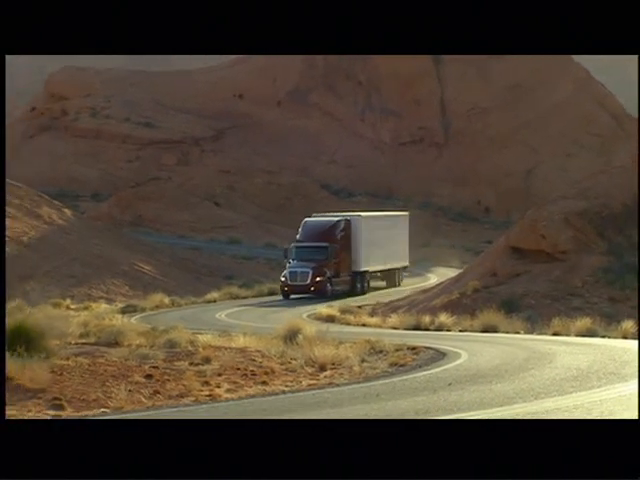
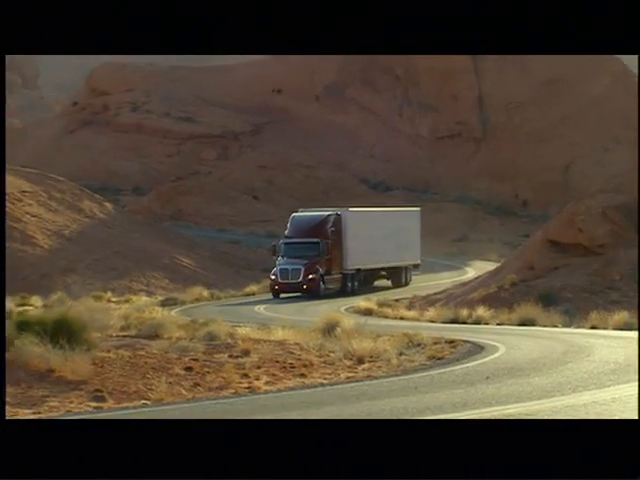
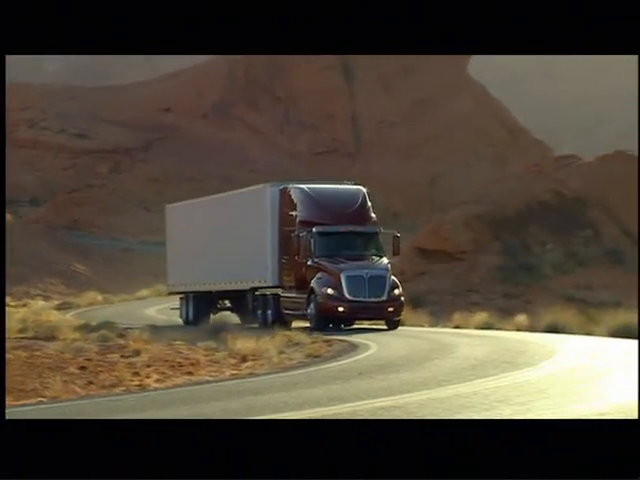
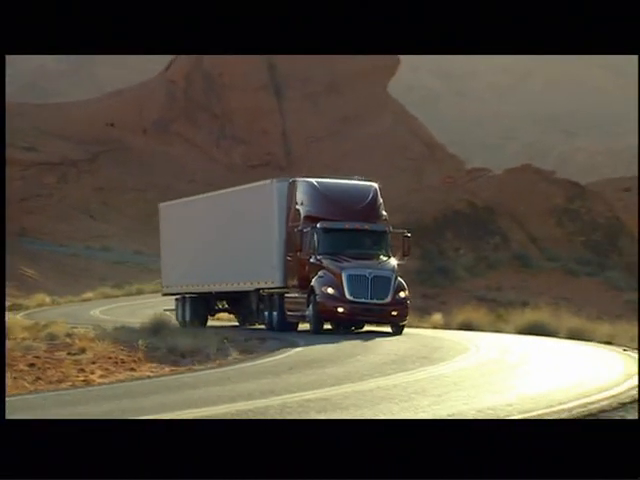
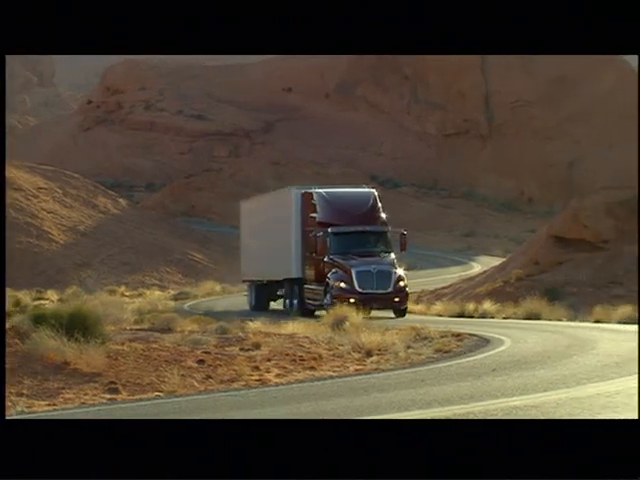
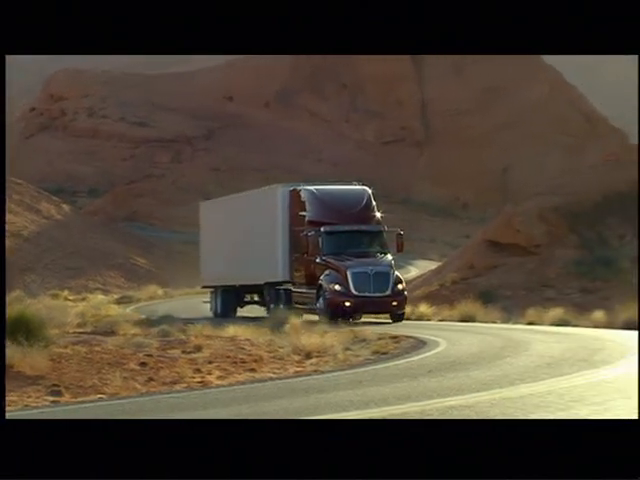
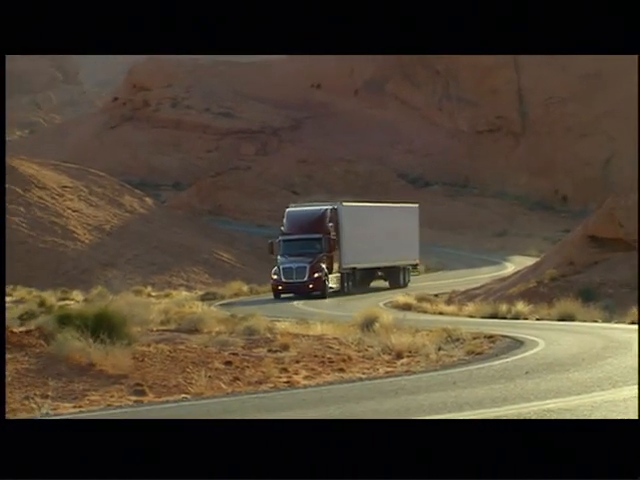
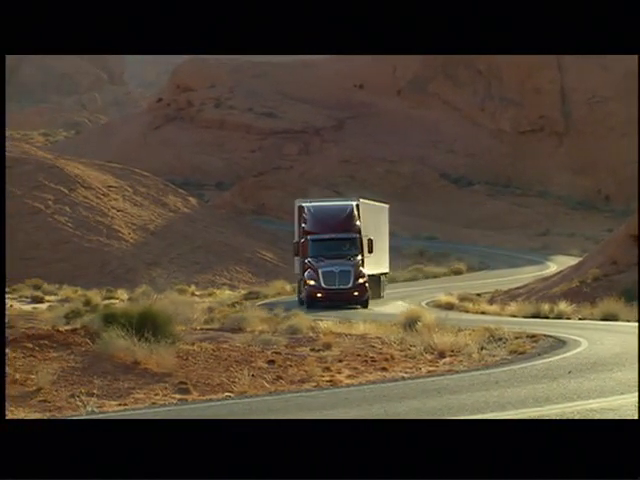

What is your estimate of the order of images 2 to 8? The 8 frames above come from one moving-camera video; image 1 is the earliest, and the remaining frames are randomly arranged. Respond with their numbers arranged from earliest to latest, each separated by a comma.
2, 7, 8, 5, 6, 3, 4
